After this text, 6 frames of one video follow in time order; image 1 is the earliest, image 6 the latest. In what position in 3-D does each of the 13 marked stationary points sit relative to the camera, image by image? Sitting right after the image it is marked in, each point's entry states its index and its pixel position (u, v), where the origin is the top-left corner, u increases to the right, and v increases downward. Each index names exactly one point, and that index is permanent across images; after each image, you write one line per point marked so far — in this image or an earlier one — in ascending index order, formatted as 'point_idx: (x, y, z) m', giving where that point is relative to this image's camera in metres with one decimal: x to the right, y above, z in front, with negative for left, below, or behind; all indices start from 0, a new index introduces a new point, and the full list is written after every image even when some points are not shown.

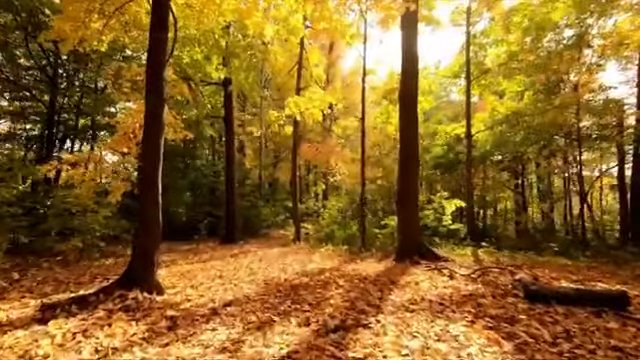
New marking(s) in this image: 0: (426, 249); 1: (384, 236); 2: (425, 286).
0: (+2.3, -1.5, +10.6) m
1: (+1.8, -1.6, +13.6) m
2: (+1.4, -1.5, +6.5) m
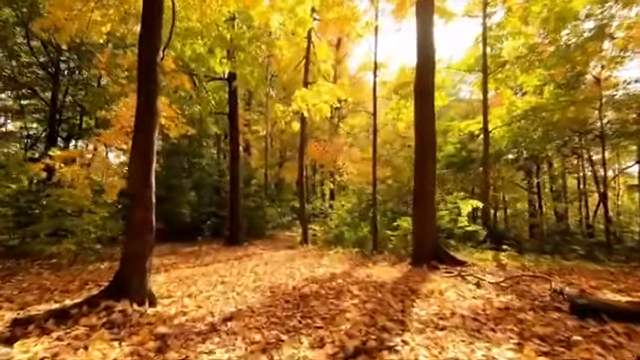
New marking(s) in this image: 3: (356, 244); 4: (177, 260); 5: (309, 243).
0: (+2.5, -1.5, +9.8) m
1: (+2.1, -1.6, +12.9) m
2: (+1.6, -1.4, +5.8) m
3: (+1.0, -1.9, +13.7) m
4: (-3.4, -1.9, +11.4) m
5: (-0.4, -2.1, +15.7) m
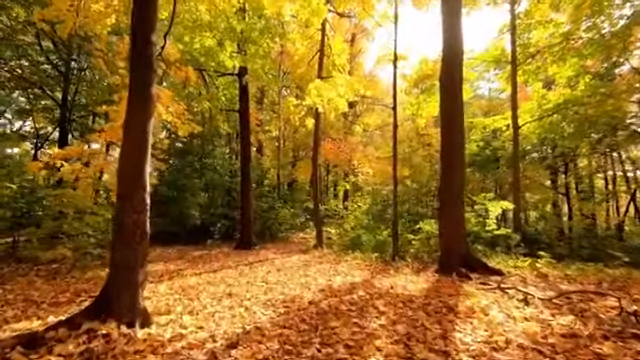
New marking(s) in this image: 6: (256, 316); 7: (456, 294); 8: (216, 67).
0: (+2.9, -1.5, +8.9) m
1: (+2.5, -1.6, +12.0) m
2: (+1.8, -1.4, +4.9) m
3: (+1.5, -1.9, +12.8) m
4: (-3.0, -1.9, +10.7) m
5: (+0.1, -2.1, +14.9) m
6: (-0.7, -1.5, +5.2) m
7: (+1.8, -1.5, +6.5) m
8: (-3.3, +3.5, +15.1) m
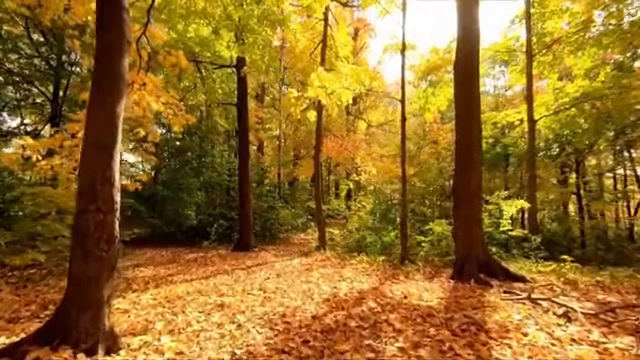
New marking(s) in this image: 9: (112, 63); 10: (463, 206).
0: (+2.9, -1.4, +8.1) m
1: (+2.5, -1.5, +11.1) m
2: (+1.9, -1.3, +4.1) m
3: (+1.5, -1.8, +12.0) m
4: (-3.0, -1.8, +9.9) m
5: (+0.2, -2.0, +14.0) m
6: (-0.6, -1.4, +4.4) m
7: (+1.9, -1.5, +5.6) m
8: (-3.2, +3.6, +14.3) m
9: (-1.7, +1.0, +4.0) m
10: (+2.5, -0.5, +8.3) m
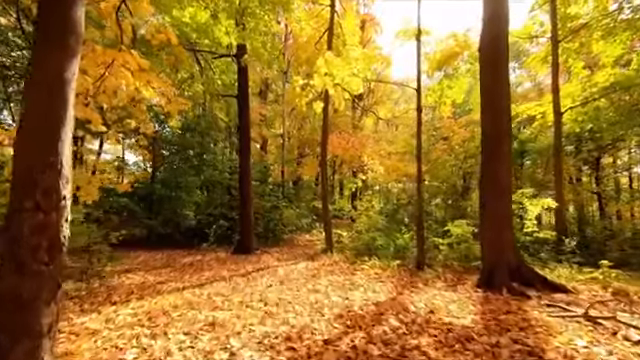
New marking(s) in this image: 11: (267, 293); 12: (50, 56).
0: (+3.1, -1.3, +7.1) m
1: (+2.7, -1.5, +10.1) m
2: (+2.0, -1.3, +3.1) m
3: (+1.7, -1.7, +11.0) m
4: (-2.8, -1.8, +8.9) m
5: (+0.4, -1.9, +13.0) m
6: (-0.5, -1.3, +3.4) m
7: (+2.0, -1.4, +4.6) m
8: (-3.0, +3.7, +13.3) m
9: (-1.6, +1.0, +3.0) m
10: (+2.6, -0.4, +7.3) m
11: (-0.8, -1.6, +6.9) m
12: (-1.7, +0.8, +2.9) m
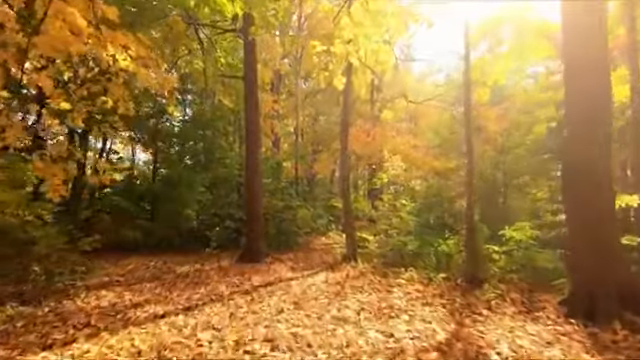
0: (+3.4, -1.2, +5.0) m
1: (+3.1, -1.3, +8.0) m
2: (+2.2, -1.1, +1.0) m
3: (+2.1, -1.6, +8.9) m
4: (-2.4, -1.6, +7.0) m
5: (+0.8, -1.8, +11.0) m
6: (-0.3, -1.2, +1.4) m
7: (+2.3, -1.3, +2.6) m
8: (-2.5, +3.8, +11.4) m
9: (-1.4, +1.2, +1.0) m
10: (+2.9, -0.3, +5.2) m
11: (-0.4, -1.5, +4.9) m
12: (-1.4, +0.9, +1.0) m
